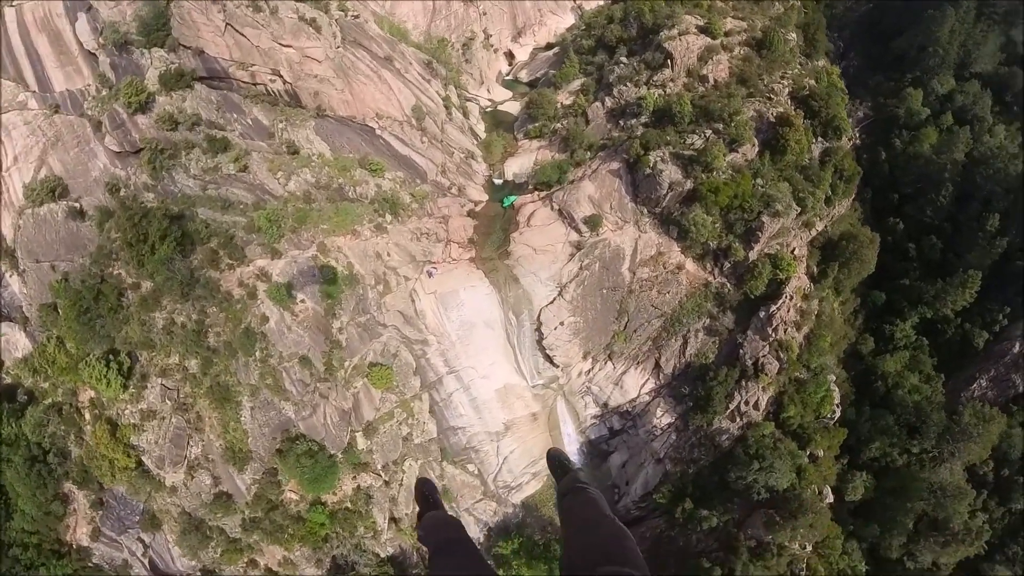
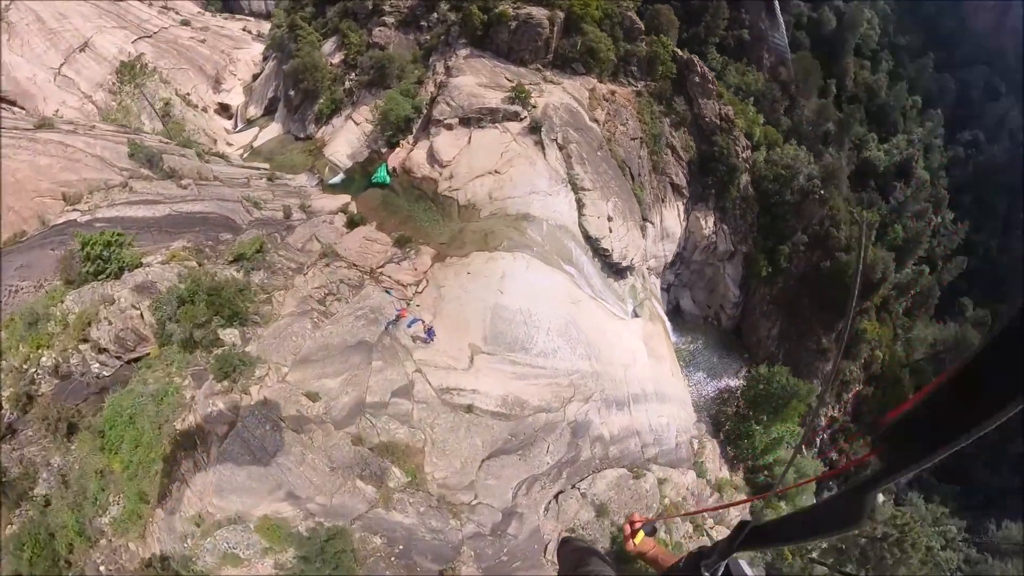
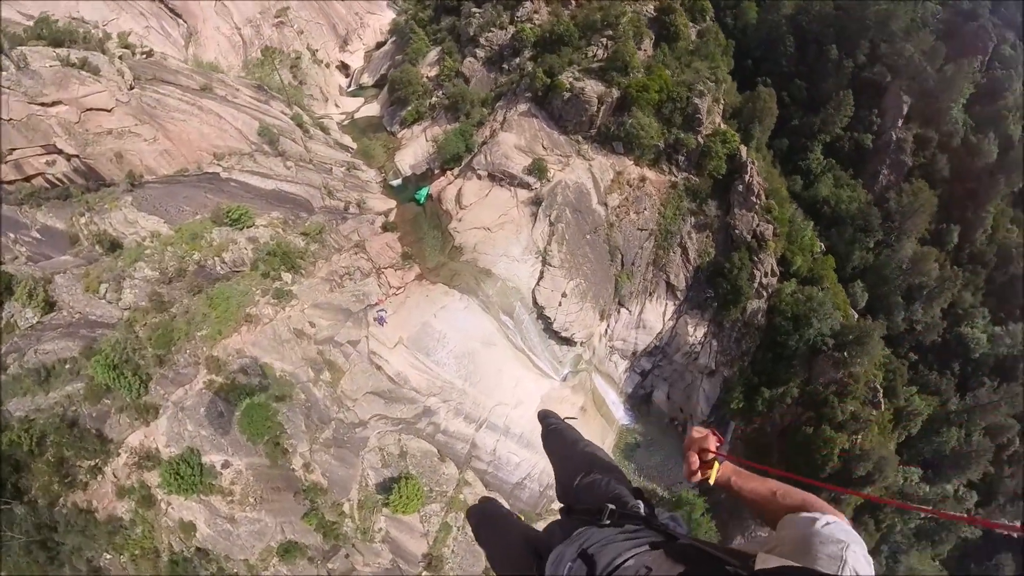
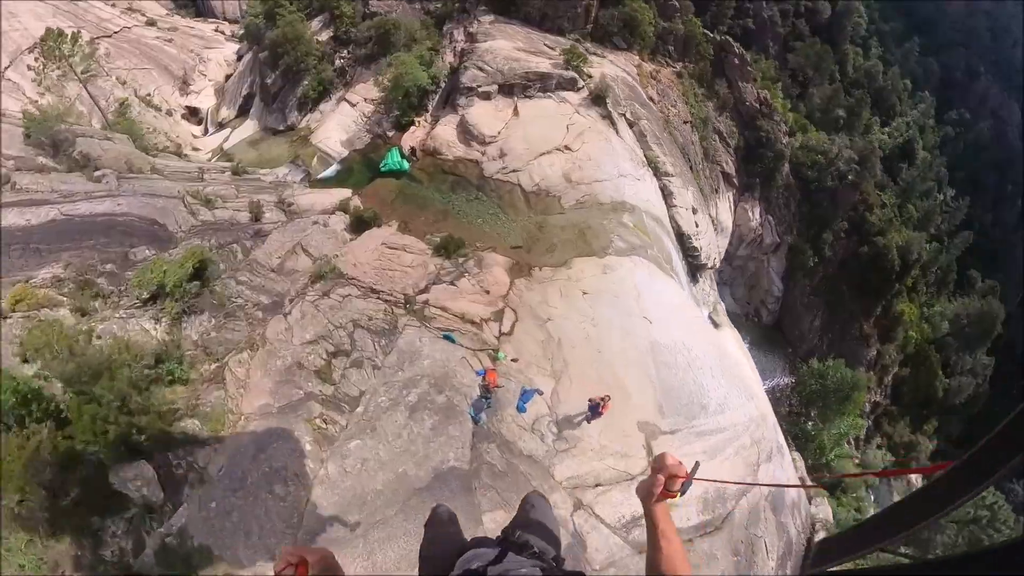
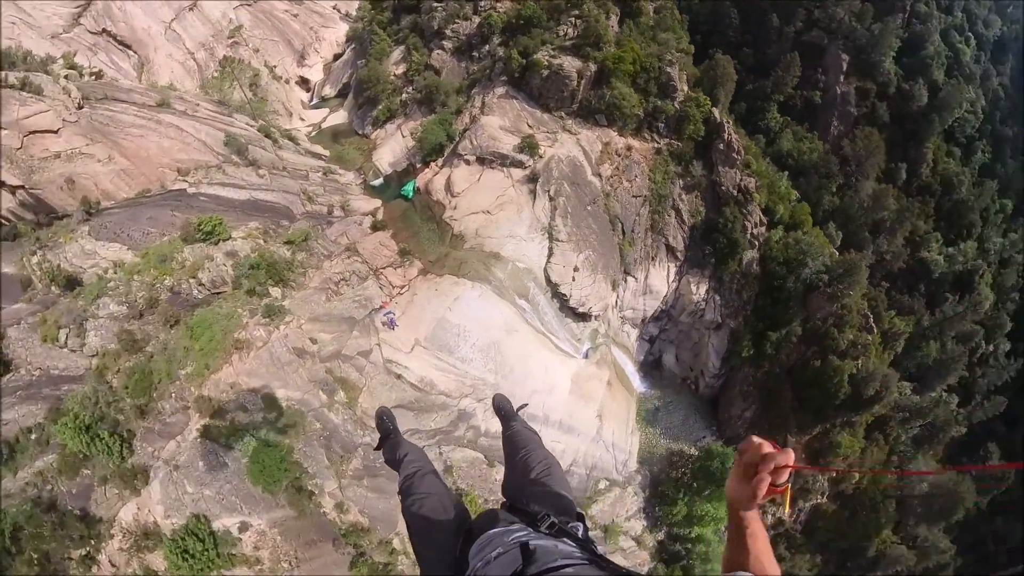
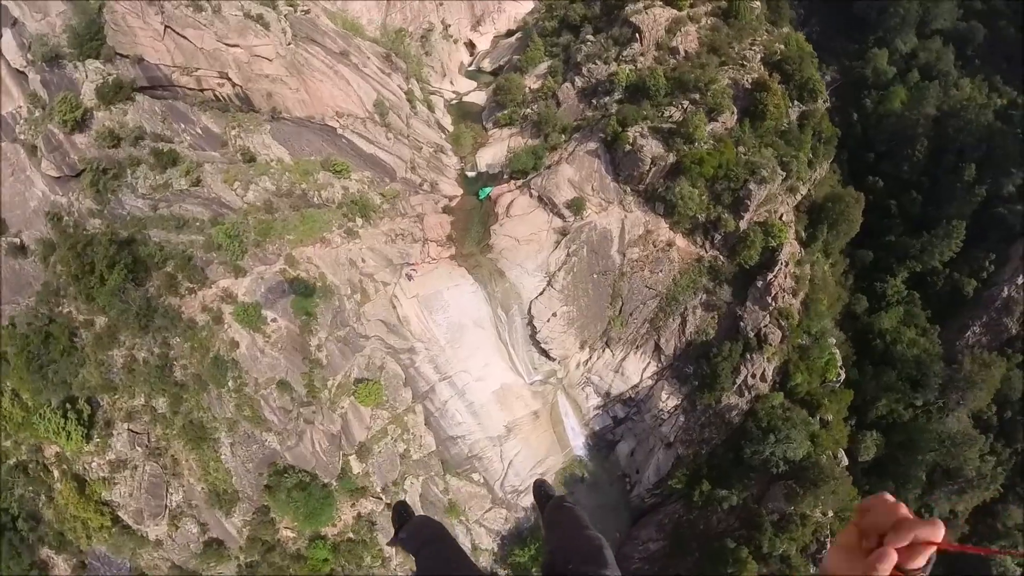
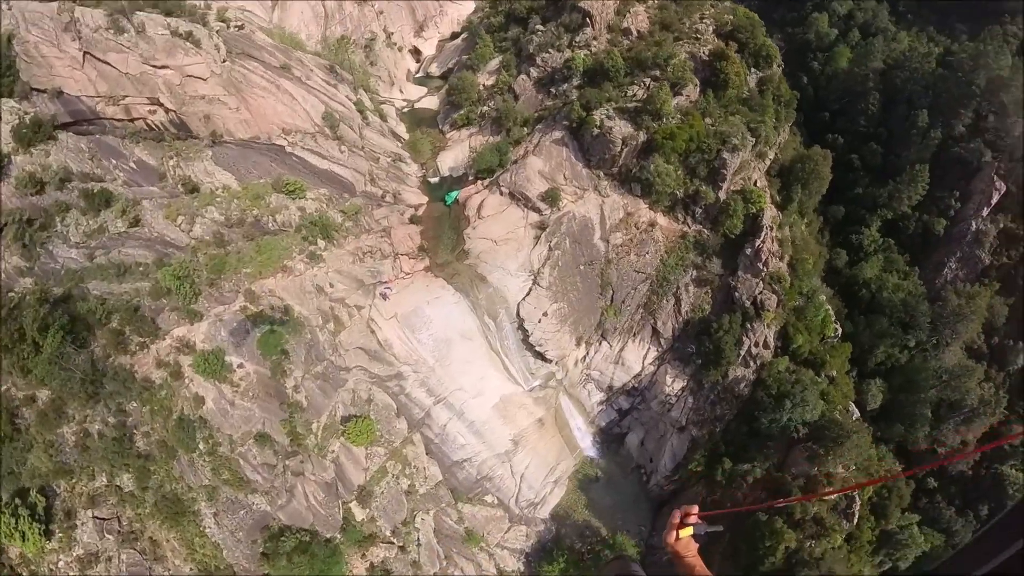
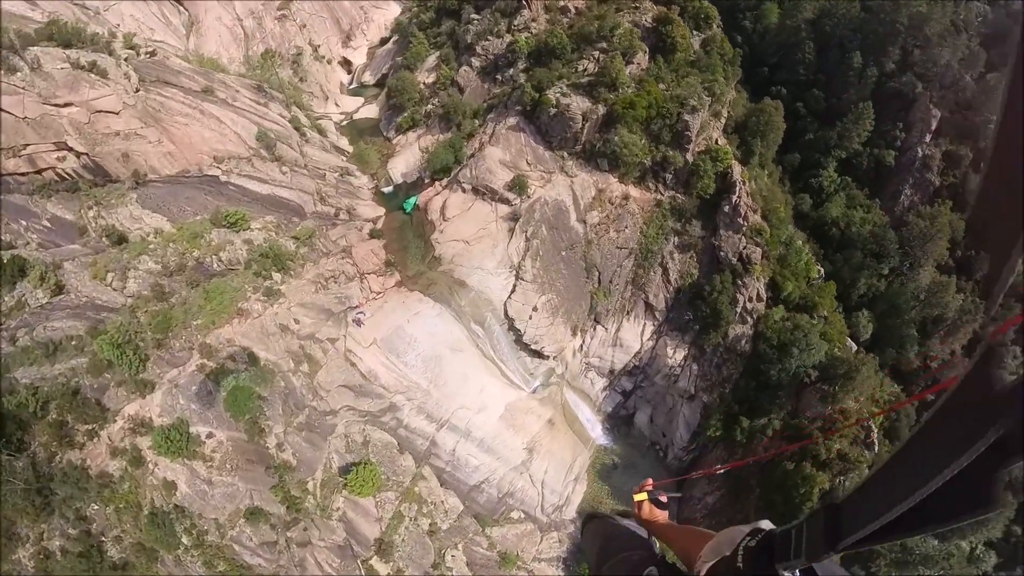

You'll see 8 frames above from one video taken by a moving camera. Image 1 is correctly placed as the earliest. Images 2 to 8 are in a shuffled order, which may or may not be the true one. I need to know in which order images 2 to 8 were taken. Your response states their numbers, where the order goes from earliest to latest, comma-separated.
6, 7, 8, 3, 5, 2, 4
